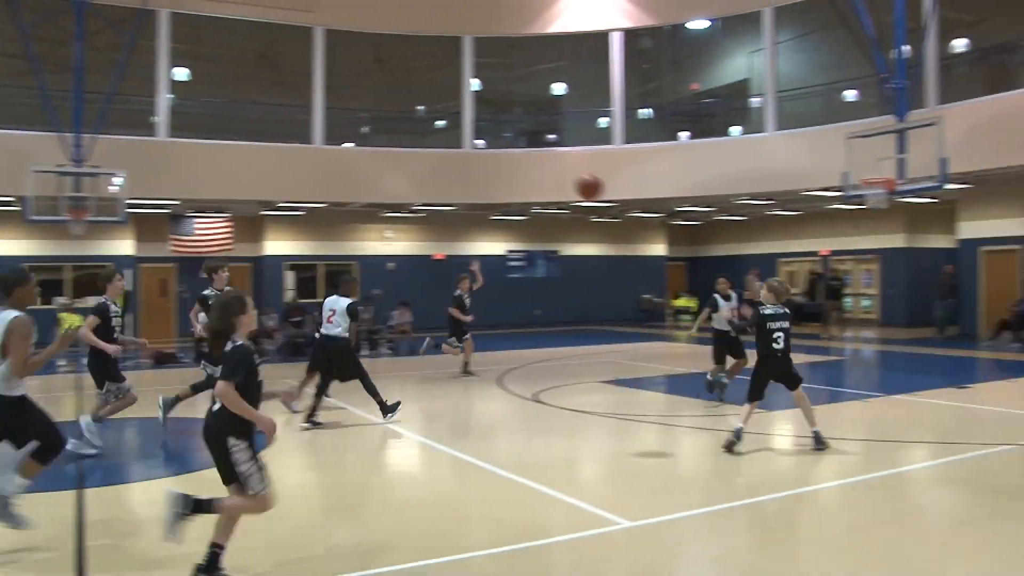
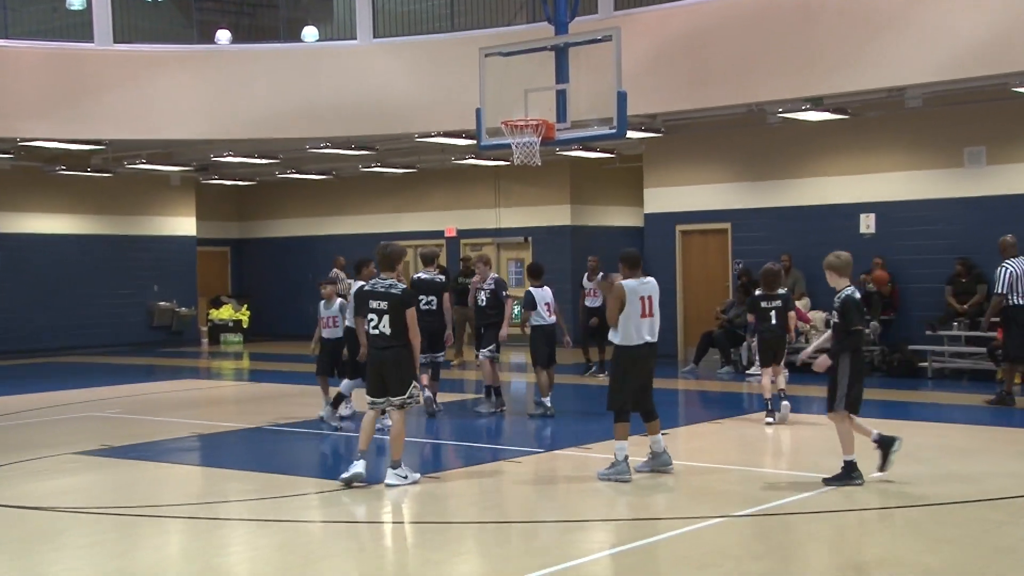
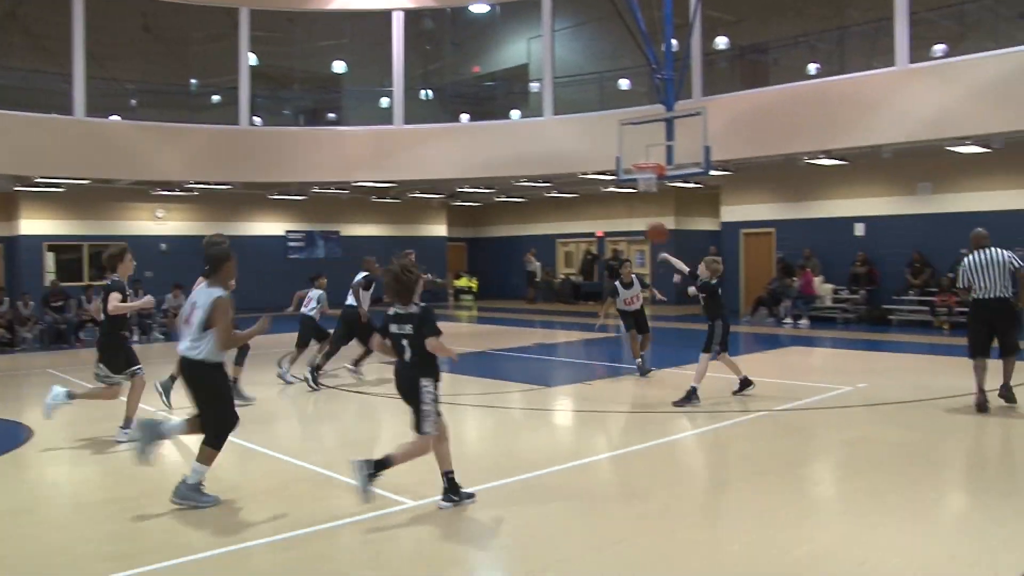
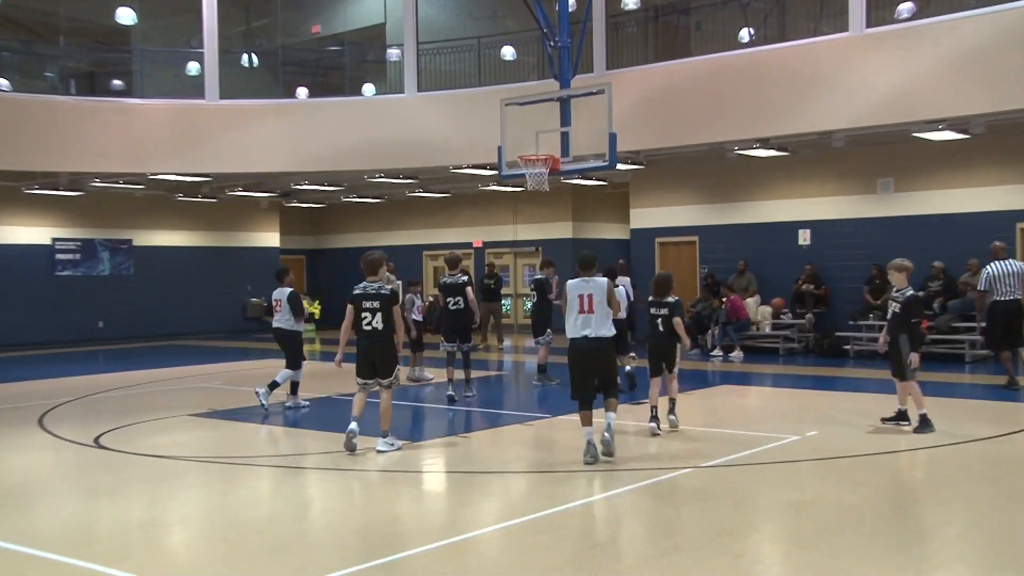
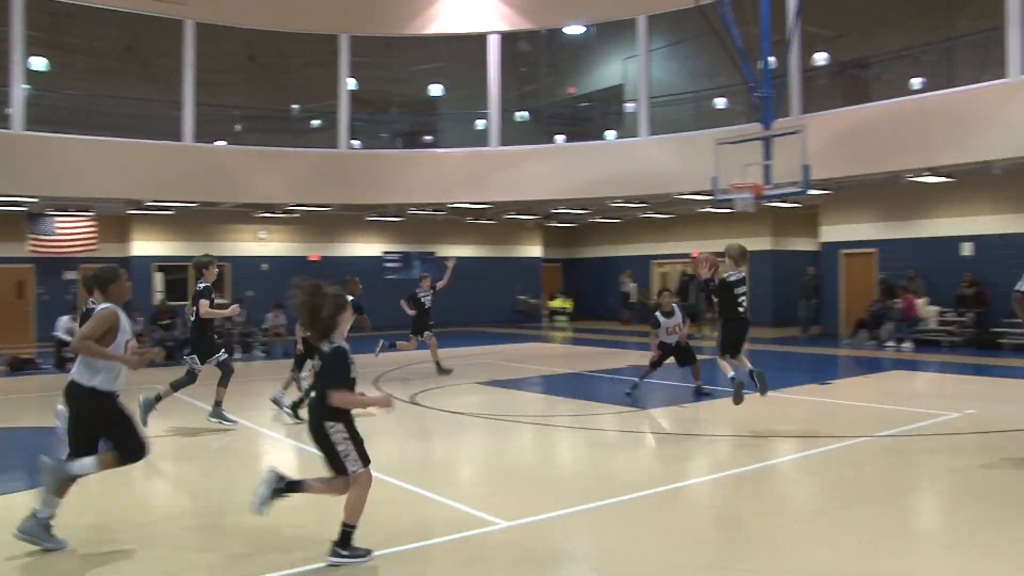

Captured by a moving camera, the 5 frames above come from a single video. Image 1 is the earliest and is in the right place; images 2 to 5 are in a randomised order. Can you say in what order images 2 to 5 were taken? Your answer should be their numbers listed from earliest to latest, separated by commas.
5, 3, 4, 2
